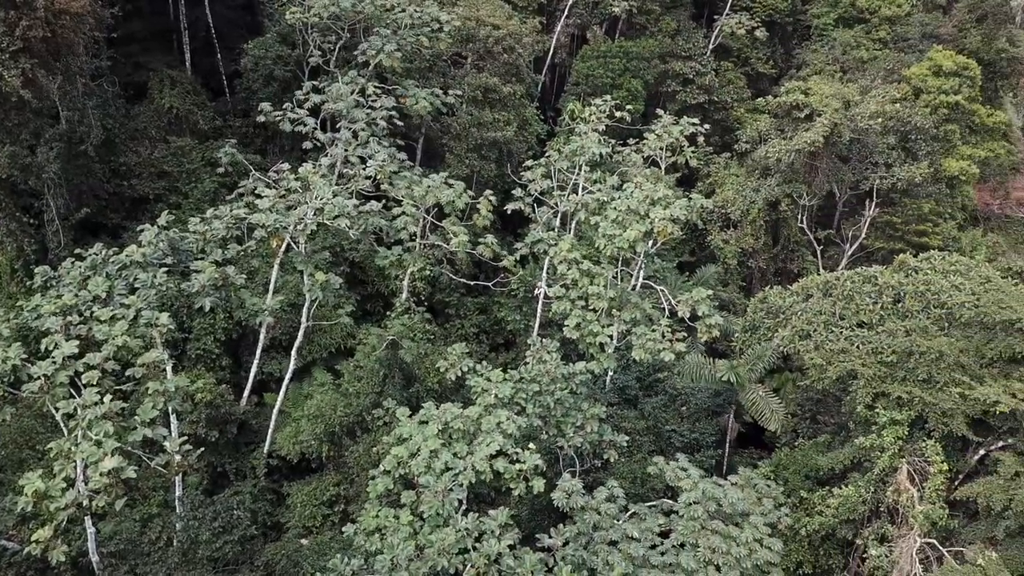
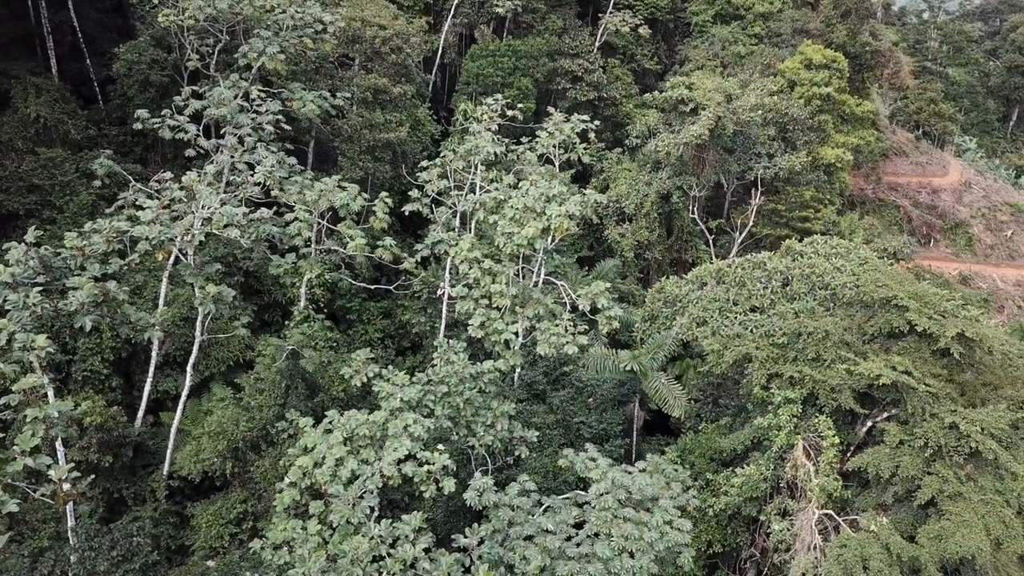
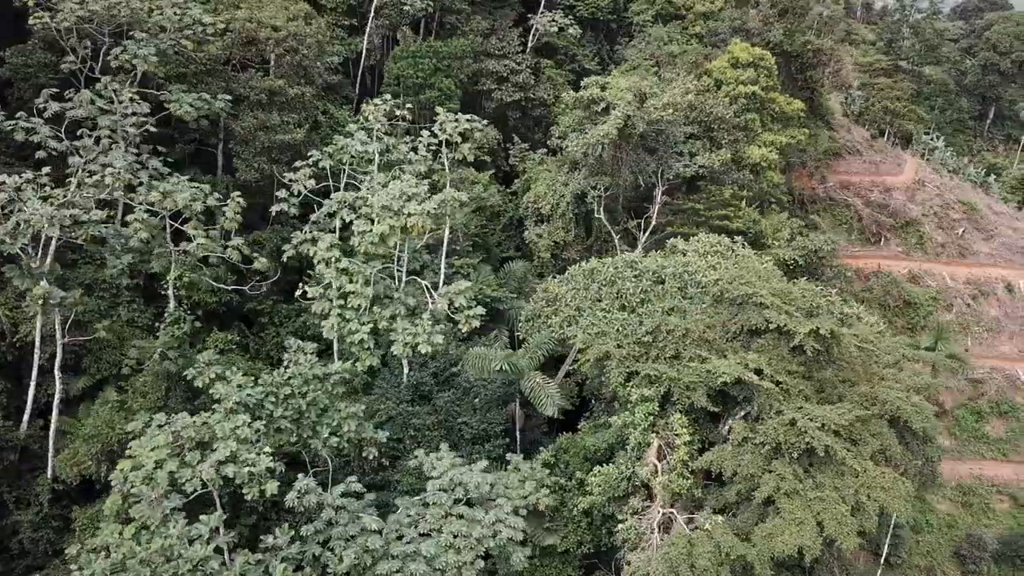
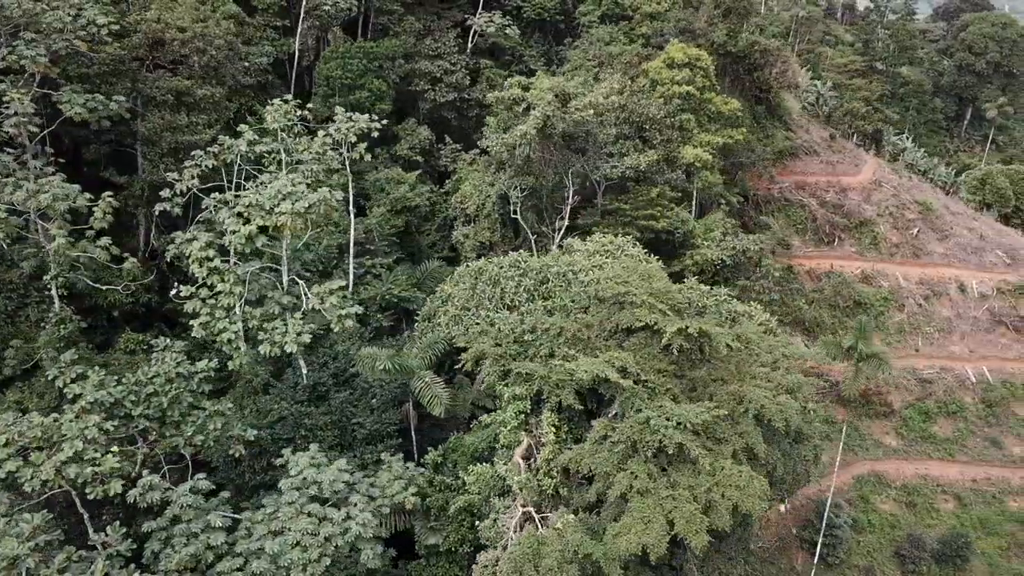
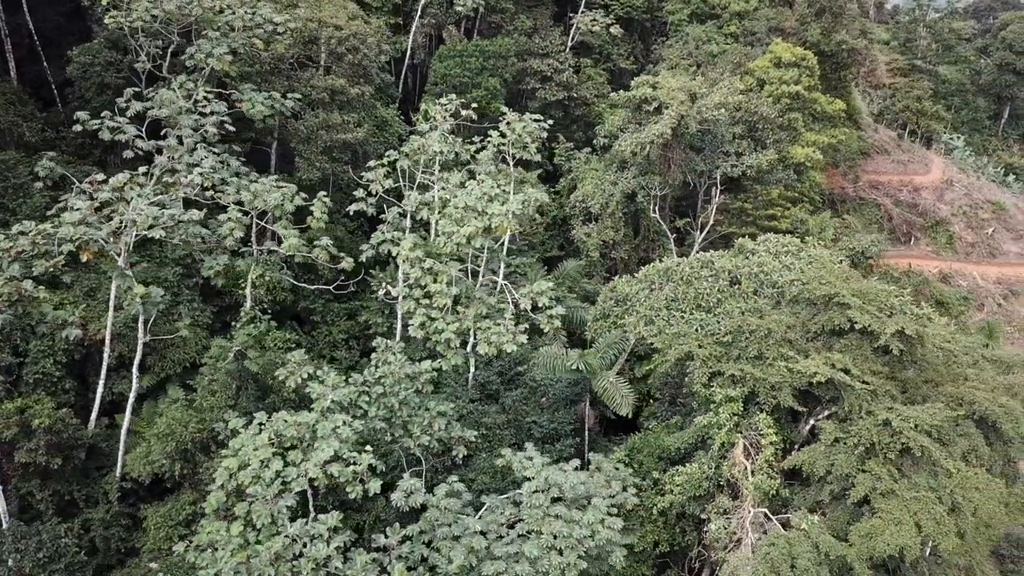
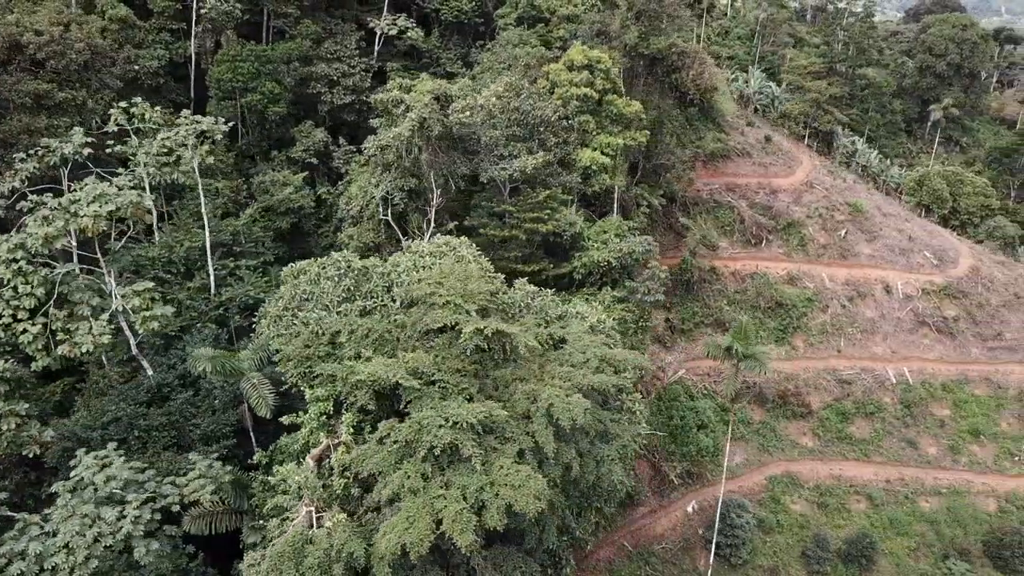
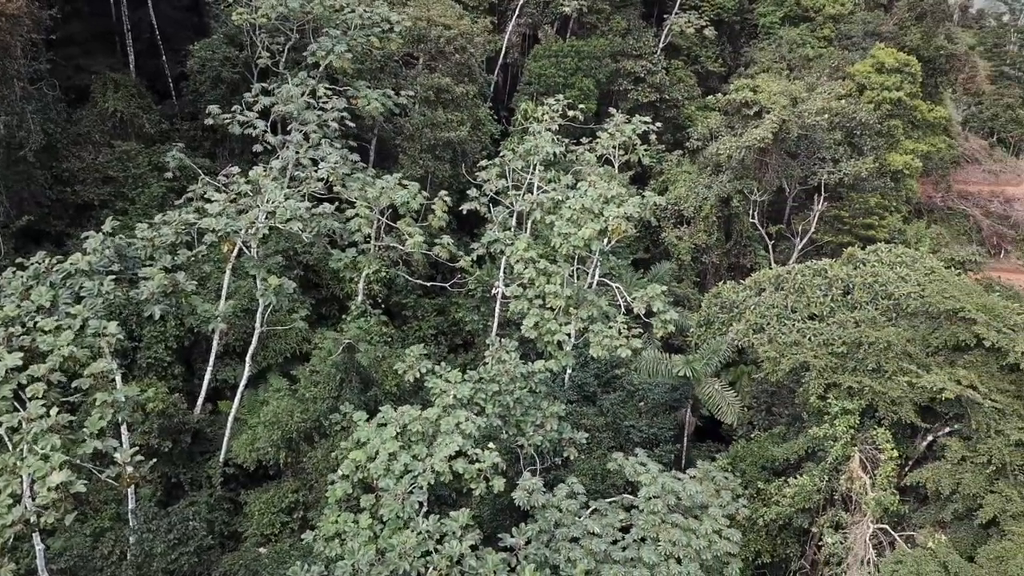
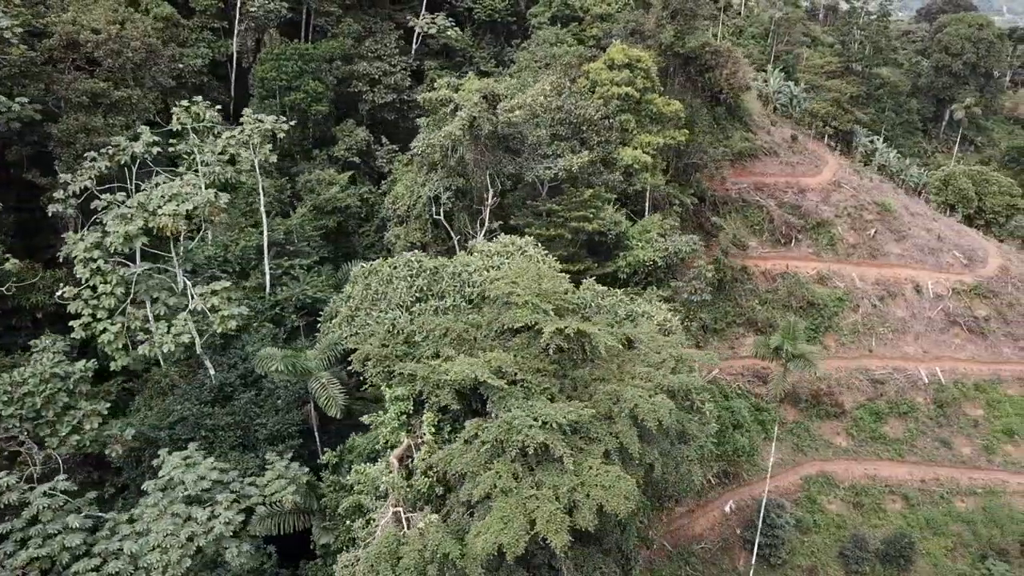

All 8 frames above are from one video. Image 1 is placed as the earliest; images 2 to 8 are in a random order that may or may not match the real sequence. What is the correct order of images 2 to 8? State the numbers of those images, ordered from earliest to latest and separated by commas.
7, 2, 5, 3, 4, 8, 6
